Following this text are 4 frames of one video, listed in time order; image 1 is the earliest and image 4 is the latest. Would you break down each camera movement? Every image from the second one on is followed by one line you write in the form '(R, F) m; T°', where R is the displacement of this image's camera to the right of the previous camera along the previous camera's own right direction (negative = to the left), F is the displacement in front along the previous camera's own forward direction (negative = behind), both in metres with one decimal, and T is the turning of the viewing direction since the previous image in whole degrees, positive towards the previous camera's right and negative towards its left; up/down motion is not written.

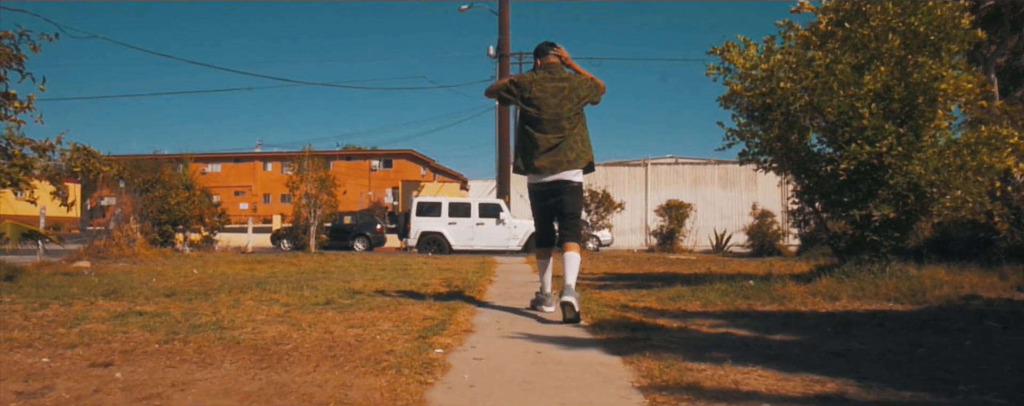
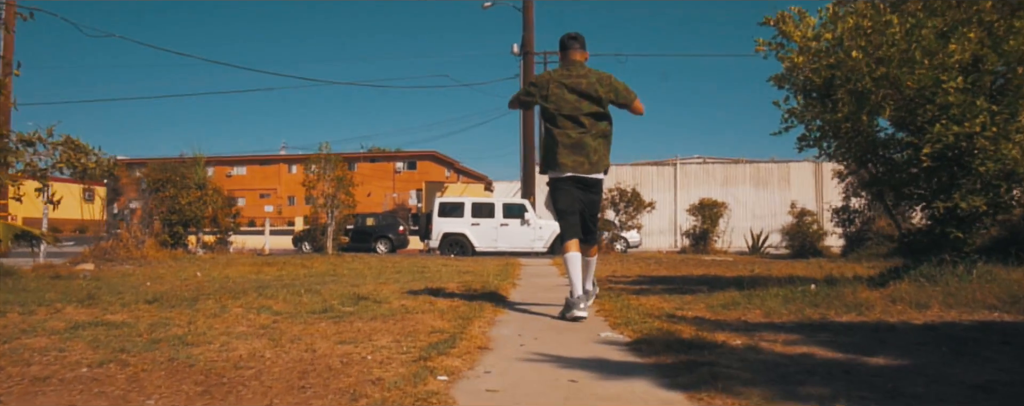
(0.0, +1.0) m; -2°
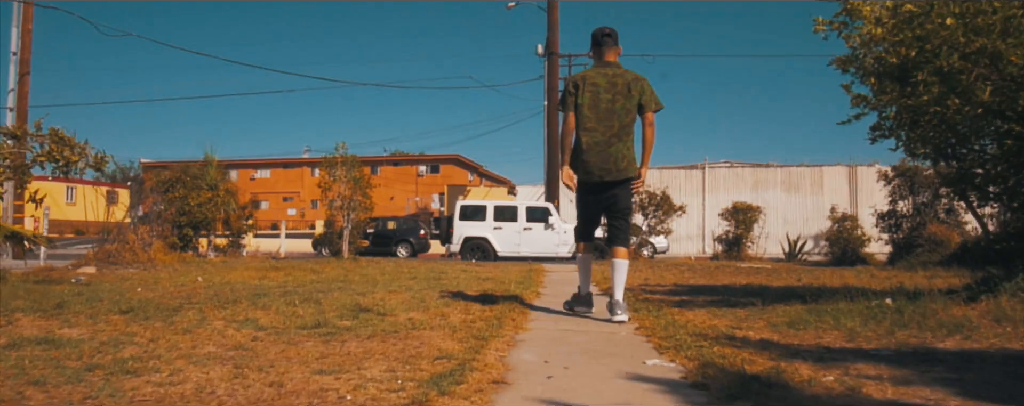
(0.0, +1.0) m; -2°
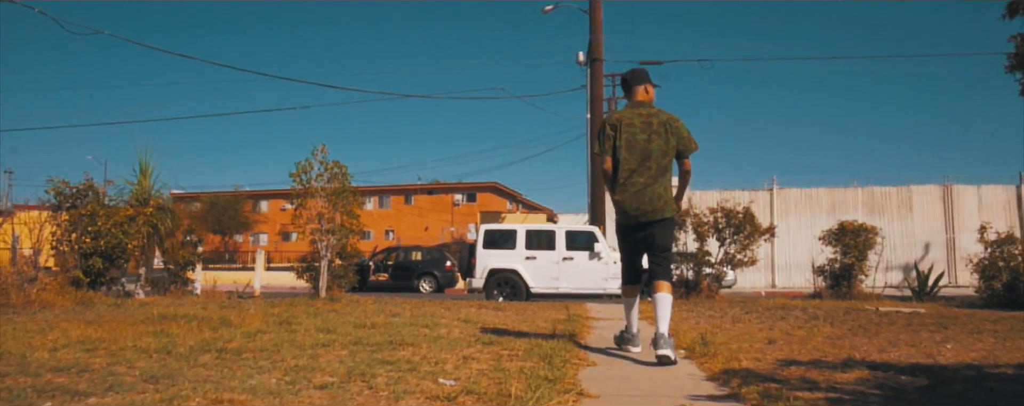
(+0.2, +5.4) m; -3°
